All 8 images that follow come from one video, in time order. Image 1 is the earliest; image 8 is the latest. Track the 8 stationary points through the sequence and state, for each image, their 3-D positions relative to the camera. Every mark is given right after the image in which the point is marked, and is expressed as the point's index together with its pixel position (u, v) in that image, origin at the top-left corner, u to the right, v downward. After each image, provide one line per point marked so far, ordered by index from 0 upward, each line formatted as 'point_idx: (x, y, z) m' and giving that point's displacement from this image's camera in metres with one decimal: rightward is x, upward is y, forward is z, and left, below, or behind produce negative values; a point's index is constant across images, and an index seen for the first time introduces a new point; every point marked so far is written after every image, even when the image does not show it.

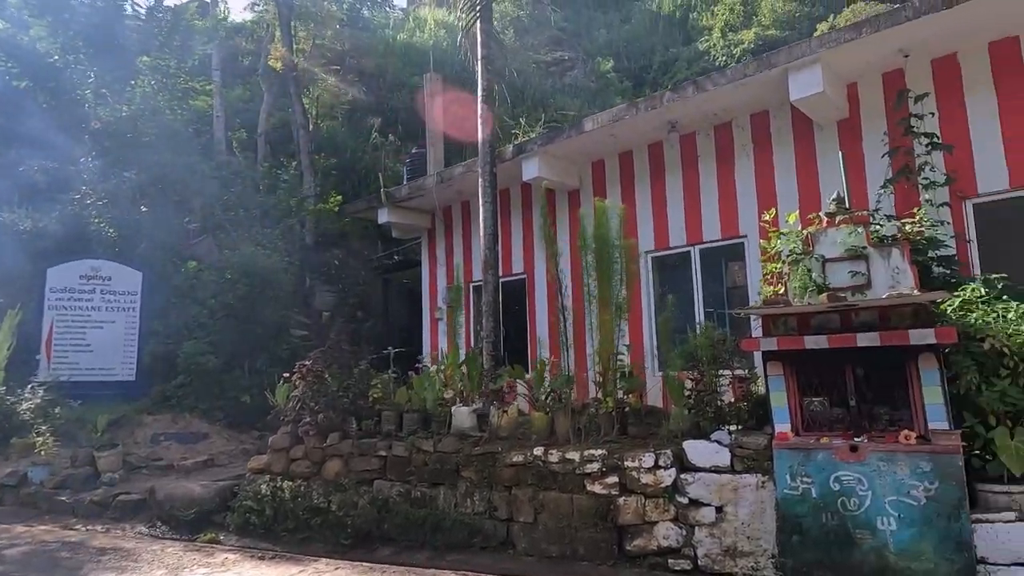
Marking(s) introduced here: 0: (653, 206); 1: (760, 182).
0: (+1.4, +0.8, +6.4) m
1: (+2.2, +0.9, +5.7) m
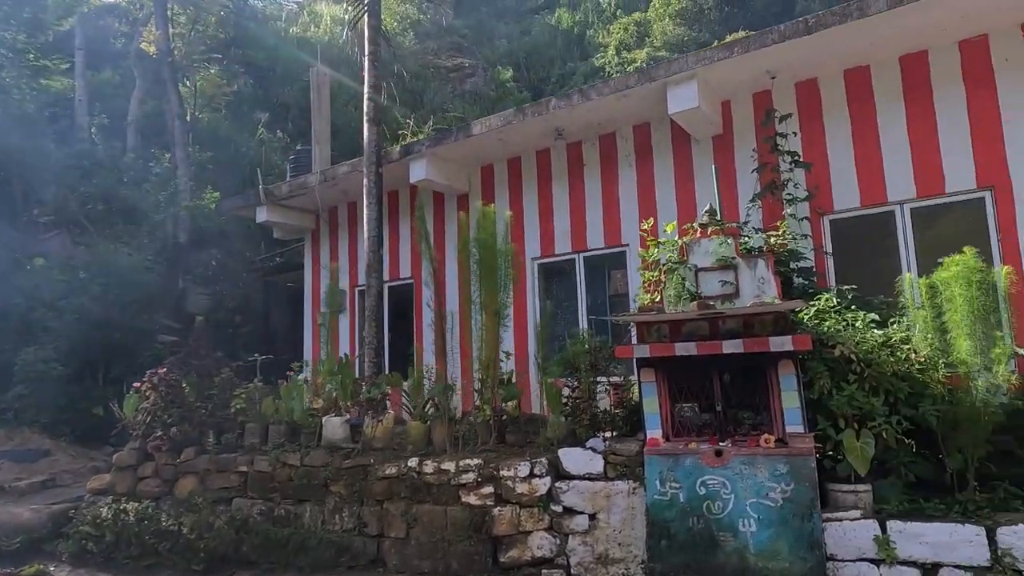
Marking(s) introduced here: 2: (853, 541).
0: (+0.3, +0.7, +6.4) m
1: (+1.2, +0.9, +5.9) m
2: (+1.8, -1.3, +3.5) m
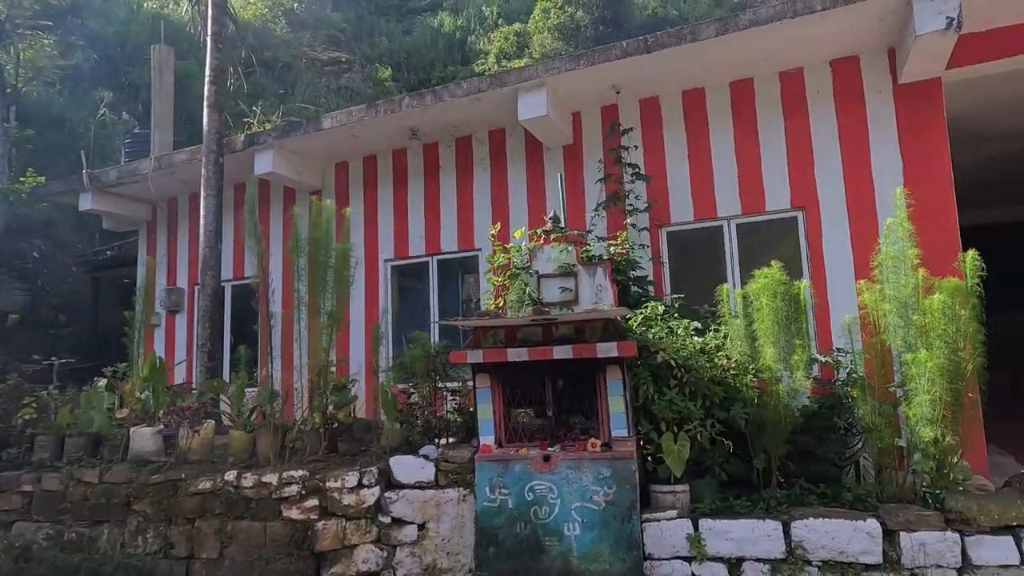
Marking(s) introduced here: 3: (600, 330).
0: (-1.1, +0.7, +6.3) m
1: (-0.2, +0.8, +5.9) m
2: (+0.9, -1.4, +3.6) m
3: (+0.5, -0.3, +3.8) m
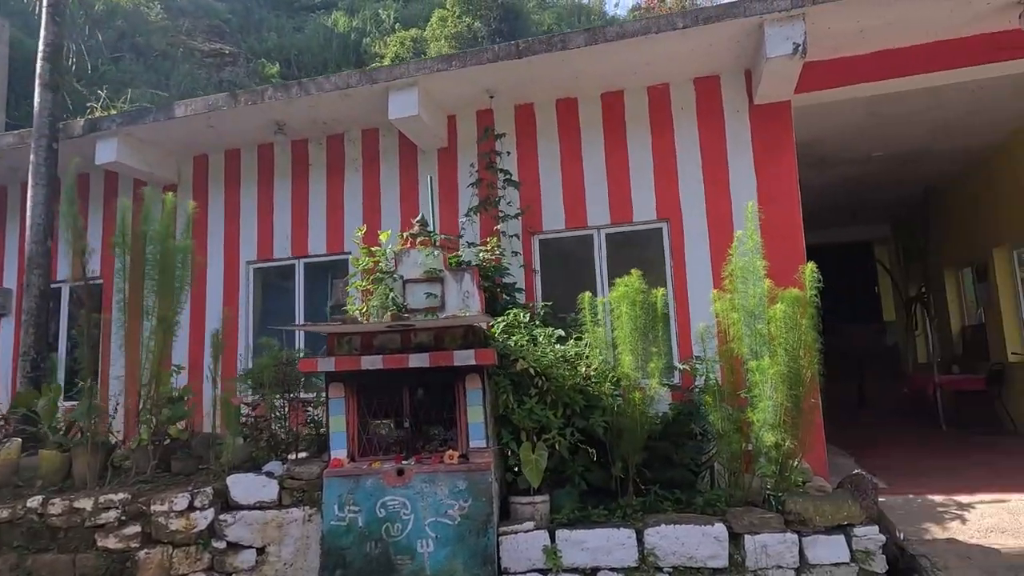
0: (-2.3, +0.7, +5.9) m
1: (-1.3, +0.8, +5.6) m
2: (+0.1, -1.4, +3.5) m
3: (-0.3, -0.3, +3.7) m
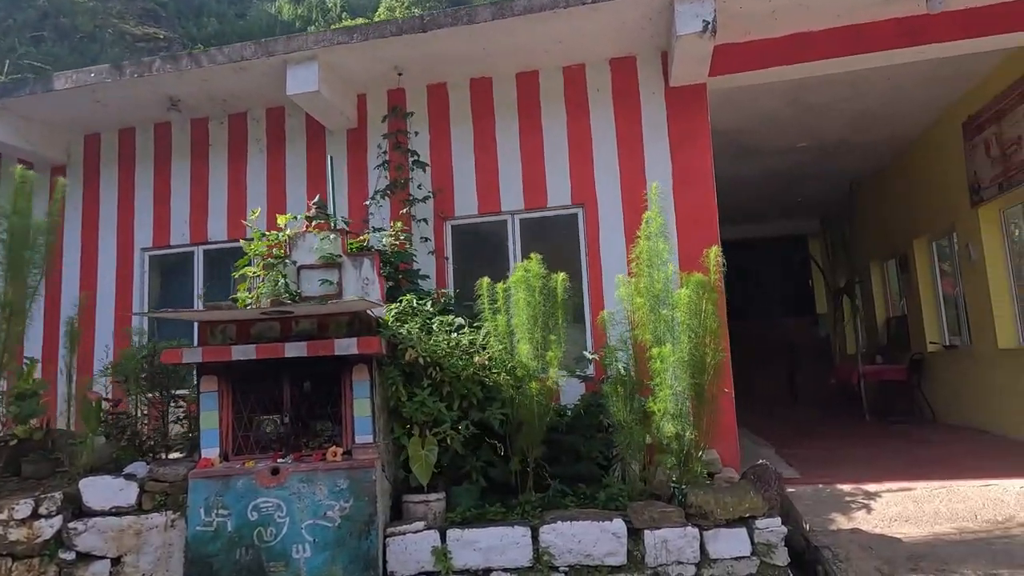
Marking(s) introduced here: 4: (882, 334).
0: (-3.0, +0.8, +5.5) m
1: (-2.0, +0.9, +5.3) m
2: (-0.5, -1.3, +3.3) m
3: (-0.9, -0.2, +3.4) m
4: (+4.8, -0.6, +8.4) m
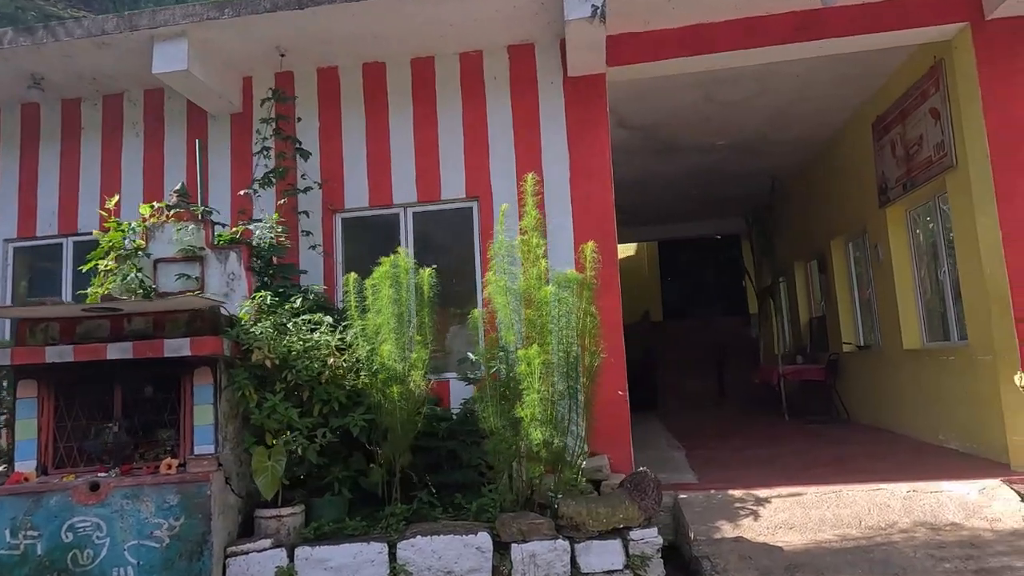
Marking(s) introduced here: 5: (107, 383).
0: (-3.8, +0.8, +5.0) m
1: (-2.8, +0.9, +4.9) m
2: (-1.2, -1.3, +3.0) m
3: (-1.5, -0.2, +3.1) m
4: (+3.8, -0.6, +8.4) m
5: (-1.9, -0.4, +3.1) m
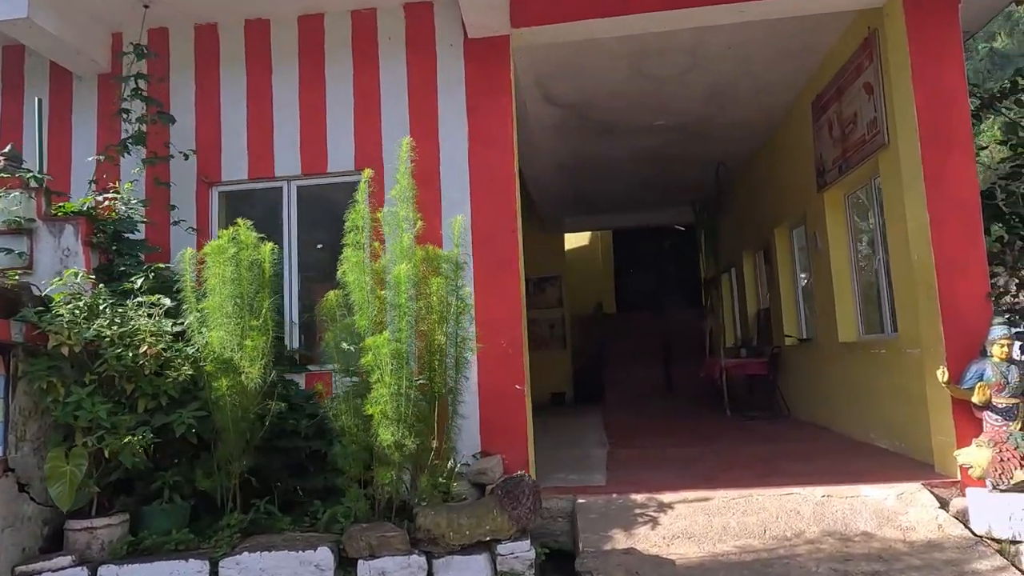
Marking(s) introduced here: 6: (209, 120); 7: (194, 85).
0: (-4.5, +1.0, +4.5) m
1: (-3.4, +1.0, +4.4) m
2: (-1.8, -1.2, +2.5) m
3: (-2.2, -0.1, +2.6) m
4: (+3.0, -0.5, +8.2) m
5: (-2.6, -0.3, +2.6) m
6: (-2.0, +1.1, +4.2) m
7: (-2.1, +1.3, +4.2) m
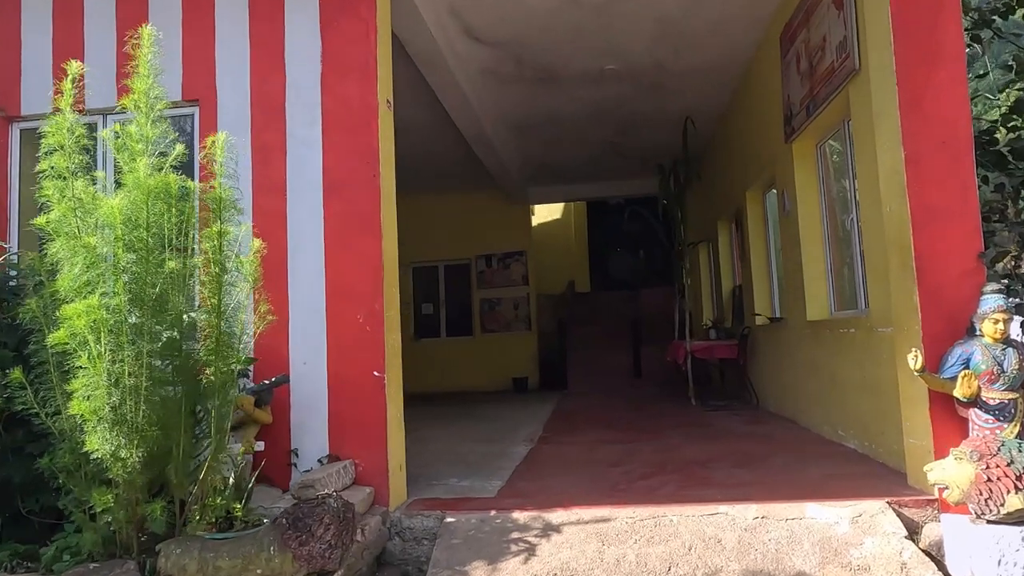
0: (-5.2, +1.2, +3.7) m
1: (-4.1, +1.2, +3.6) m
2: (-2.5, -1.1, +1.8) m
3: (-2.9, +0.1, +1.8) m
4: (+2.4, -0.2, +7.3) m
5: (-3.2, -0.2, +1.8) m
6: (-2.6, +1.3, +3.3) m
7: (-2.7, +1.5, +3.4) m
